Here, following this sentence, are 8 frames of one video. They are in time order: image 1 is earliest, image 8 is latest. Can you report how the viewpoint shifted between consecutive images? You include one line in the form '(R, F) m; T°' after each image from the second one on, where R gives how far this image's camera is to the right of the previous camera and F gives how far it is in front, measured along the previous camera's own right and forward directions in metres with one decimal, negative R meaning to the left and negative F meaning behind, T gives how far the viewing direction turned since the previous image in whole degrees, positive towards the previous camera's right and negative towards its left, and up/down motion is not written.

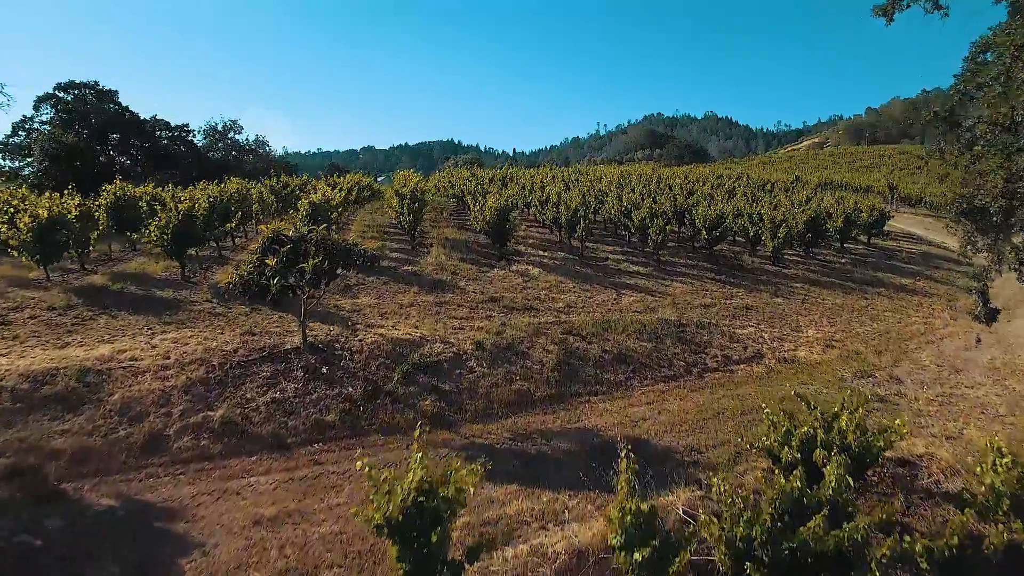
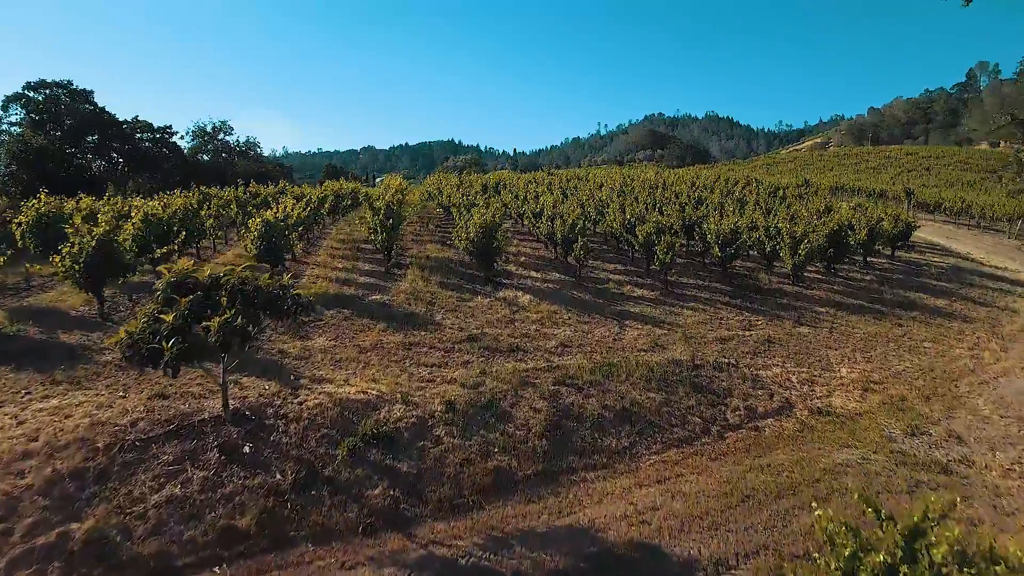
(+0.3, +2.5) m; 0°
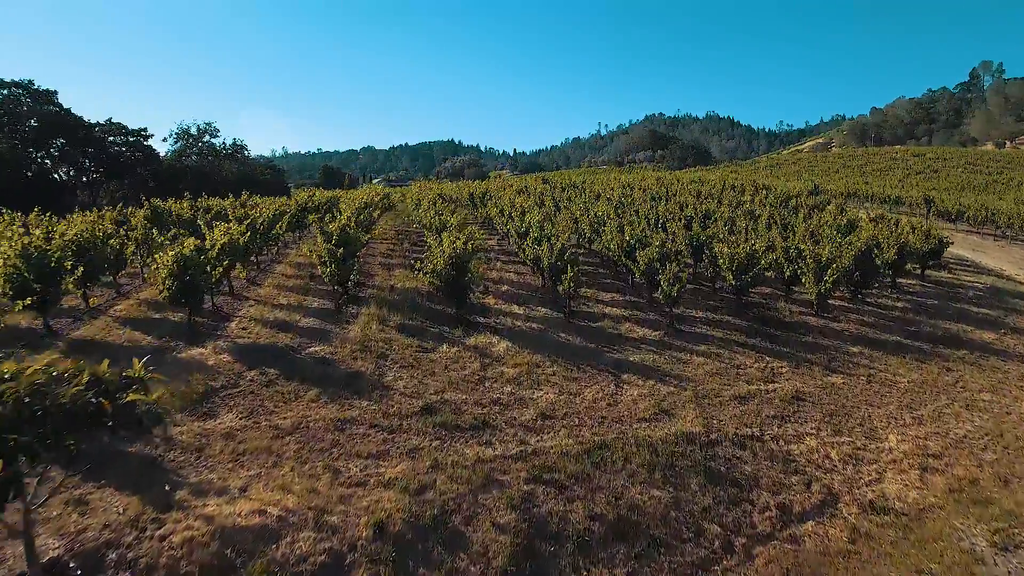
(+0.4, +3.0) m; 0°
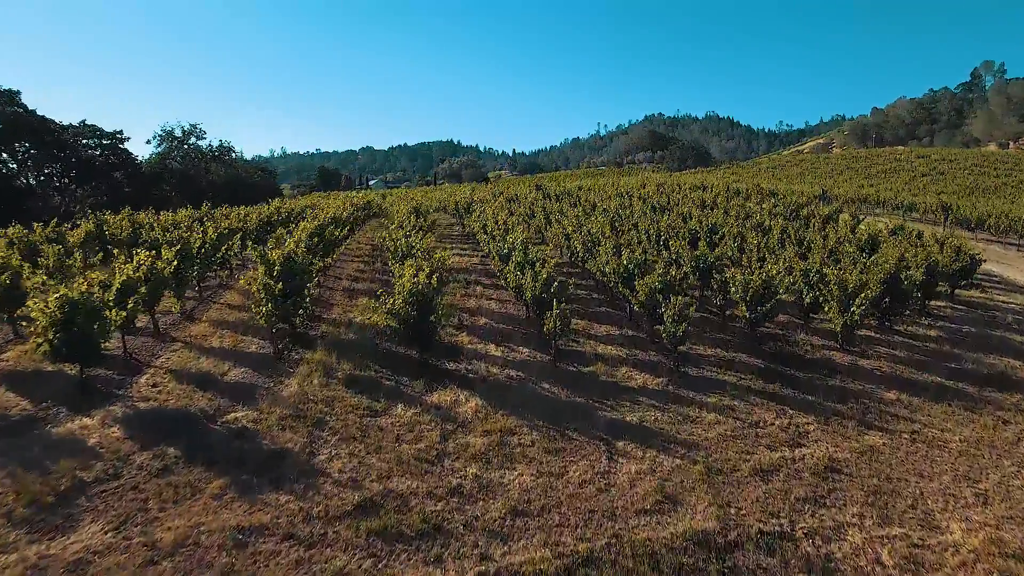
(+0.4, +2.5) m; 0°
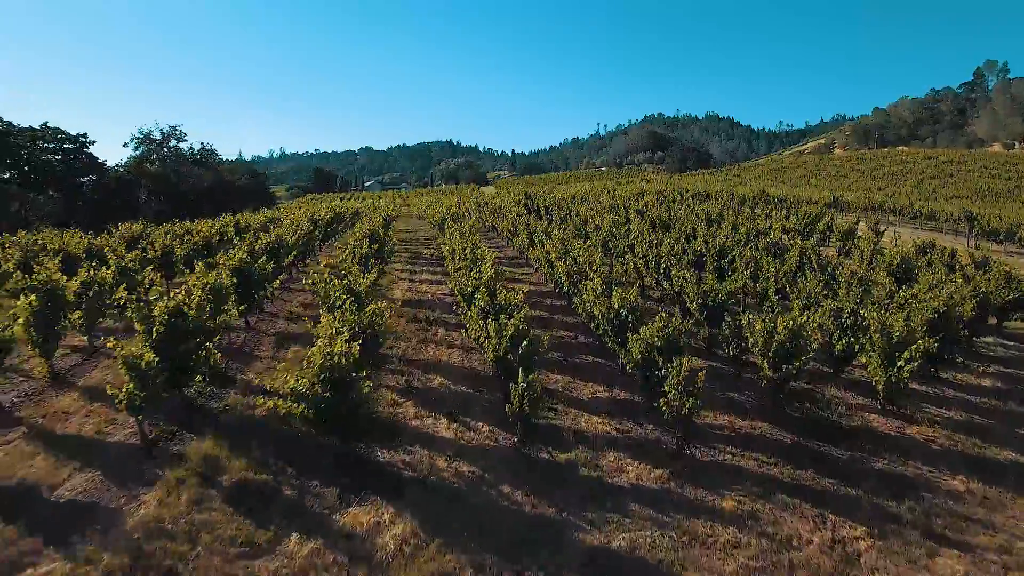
(+0.5, +3.2) m; 0°
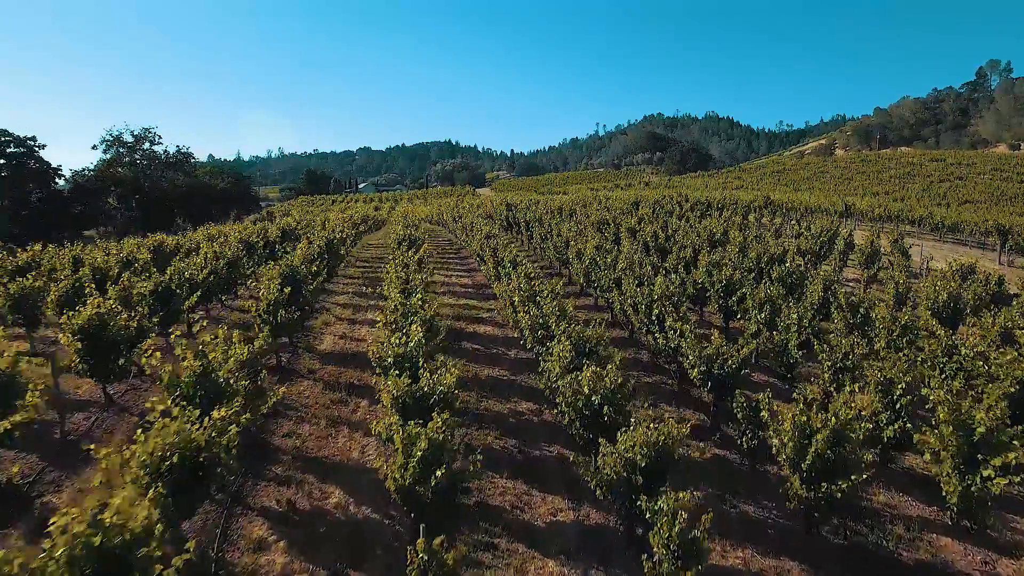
(+0.7, +3.8) m; 0°
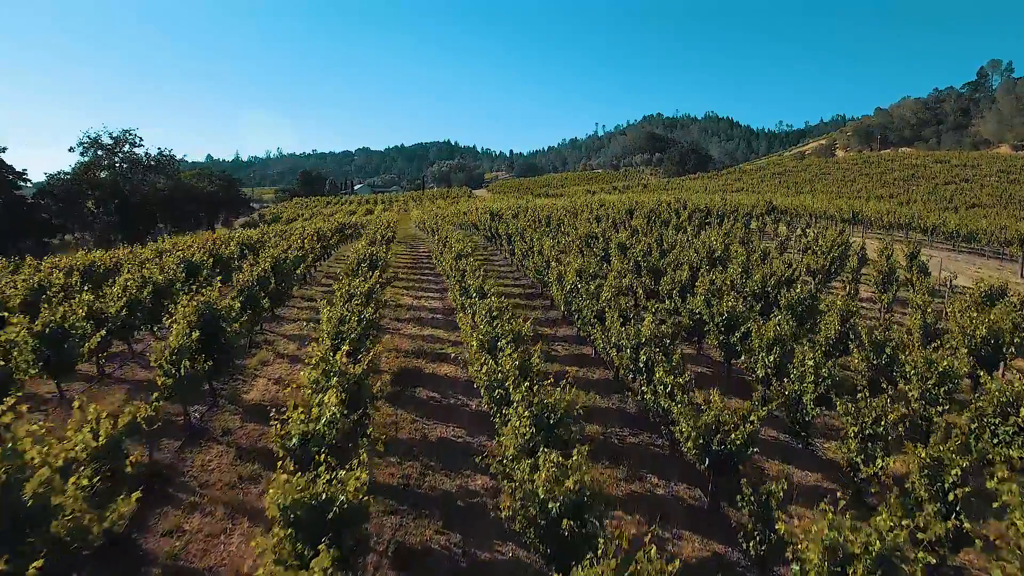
(+0.5, +2.4) m; 0°
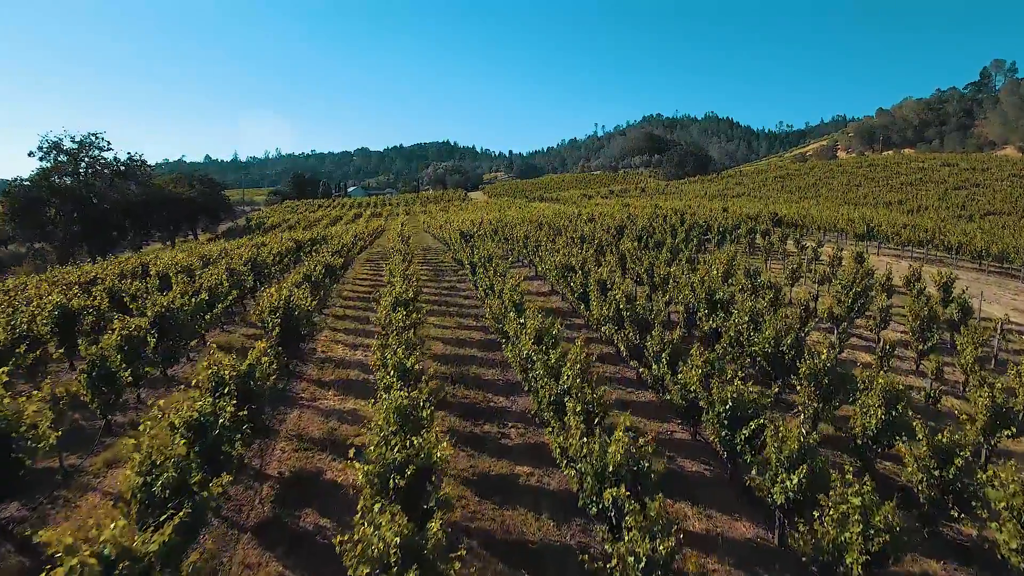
(+0.8, +3.8) m; 0°
